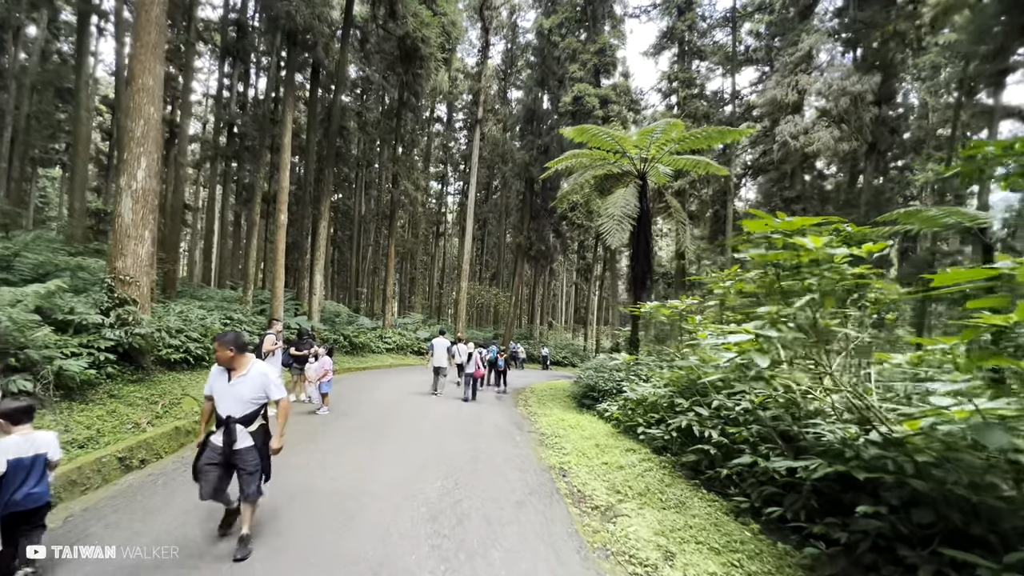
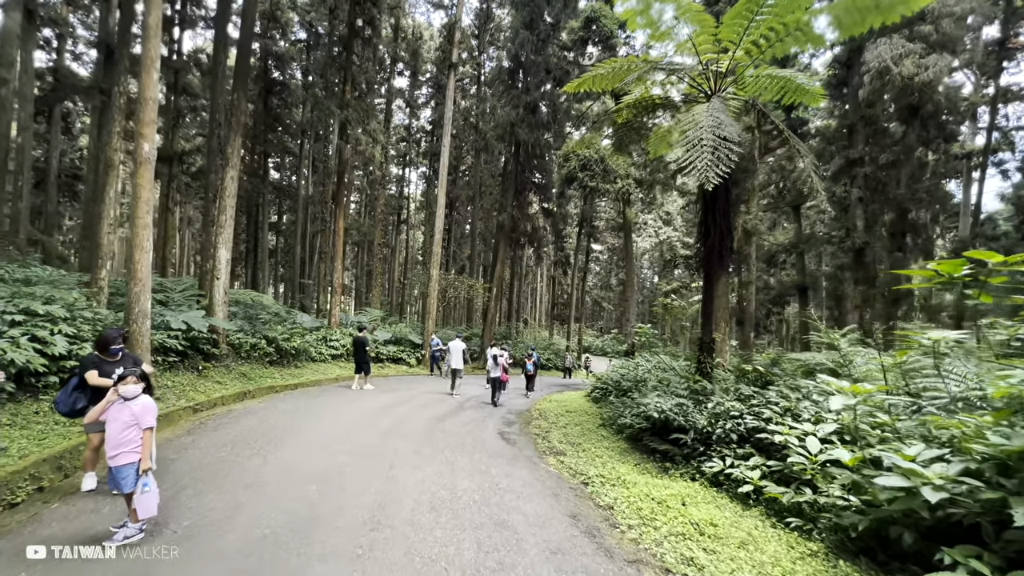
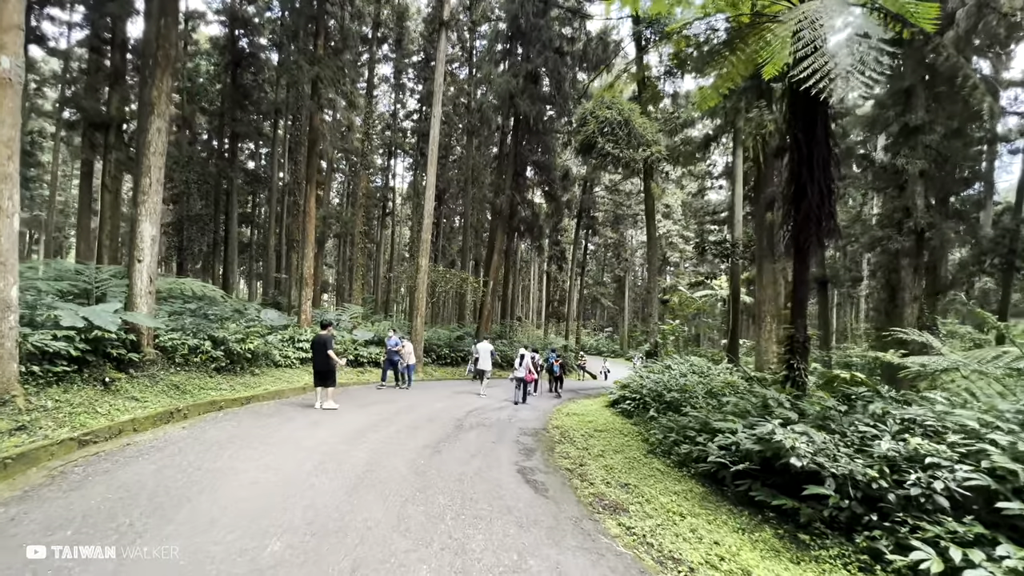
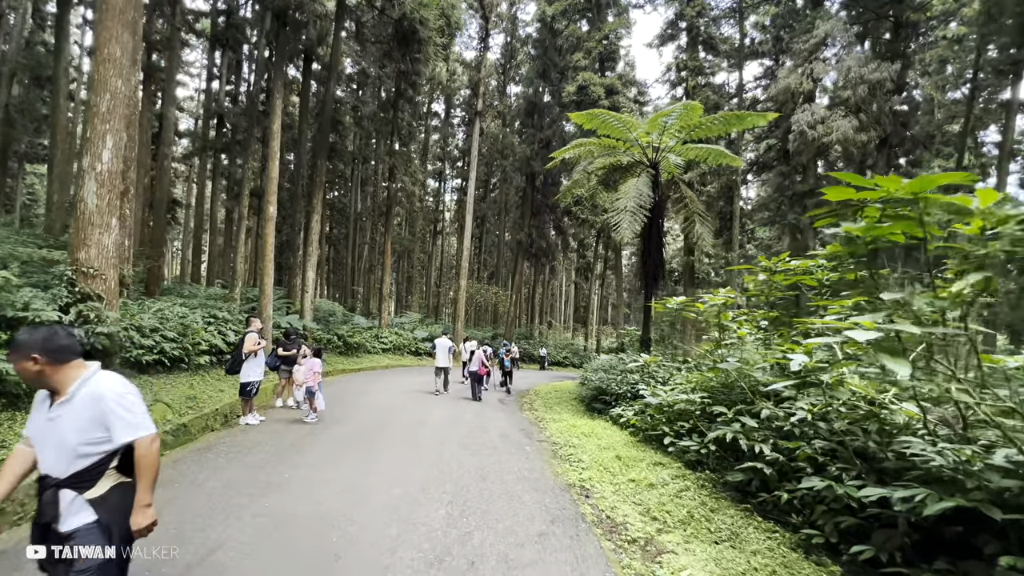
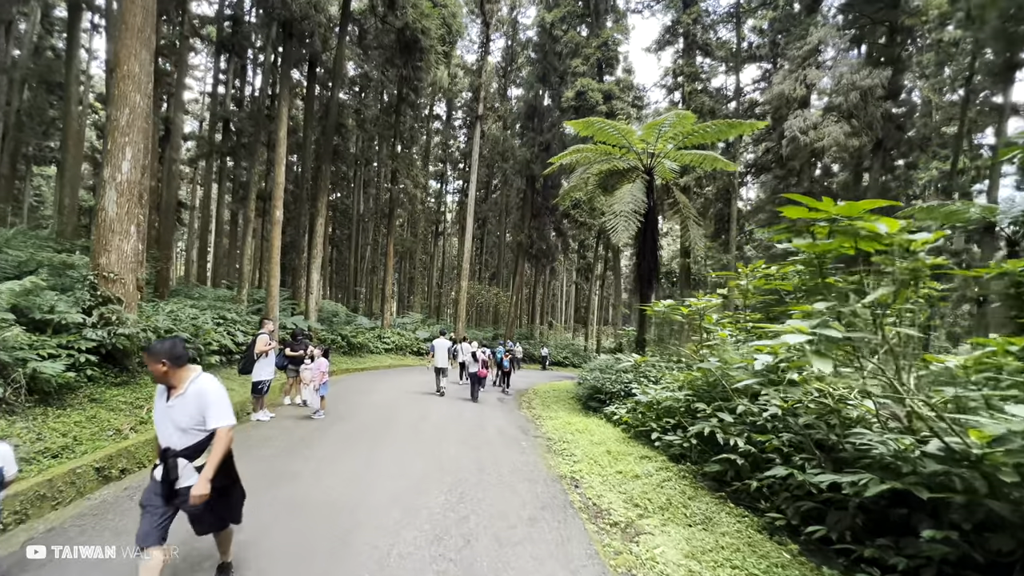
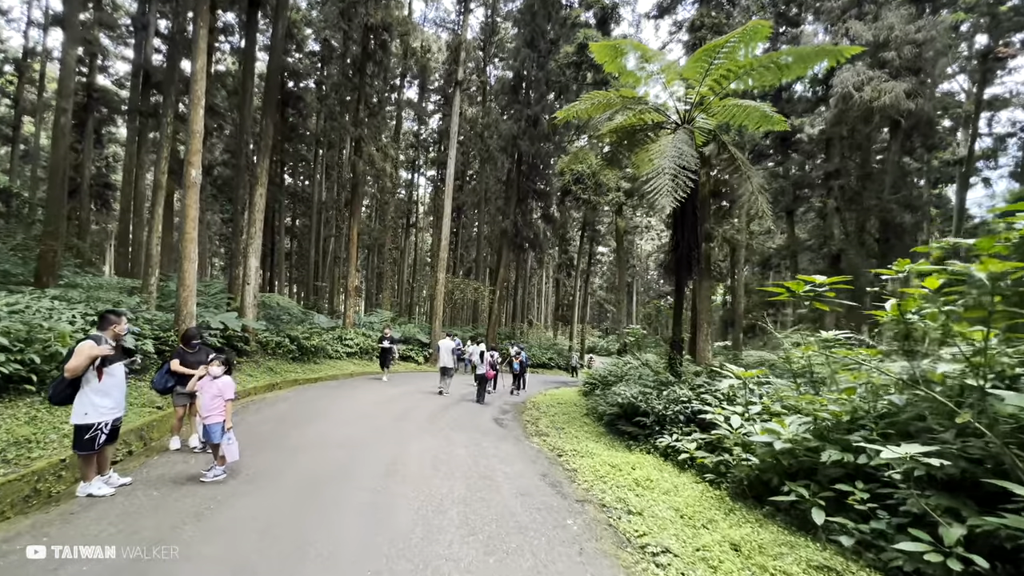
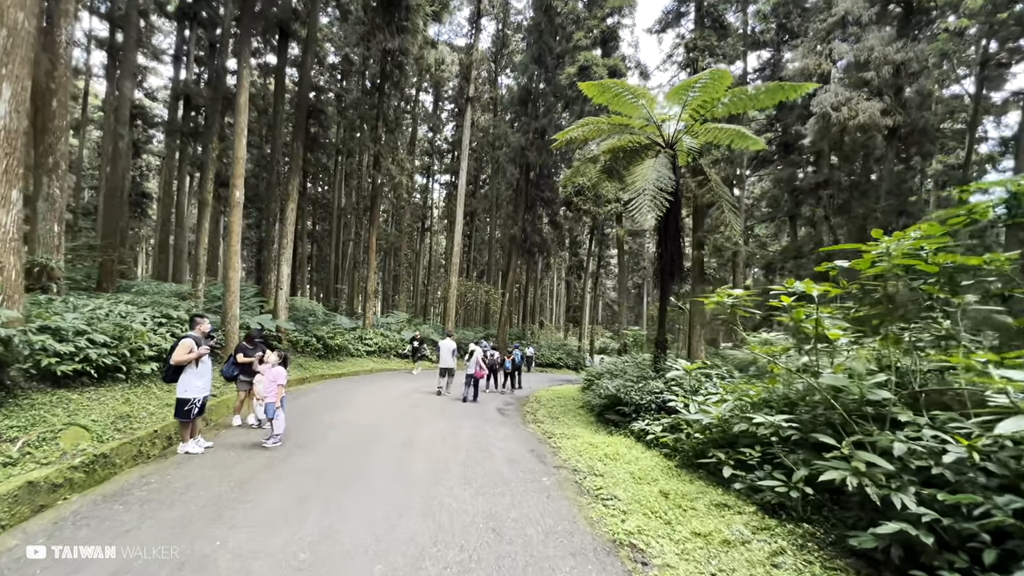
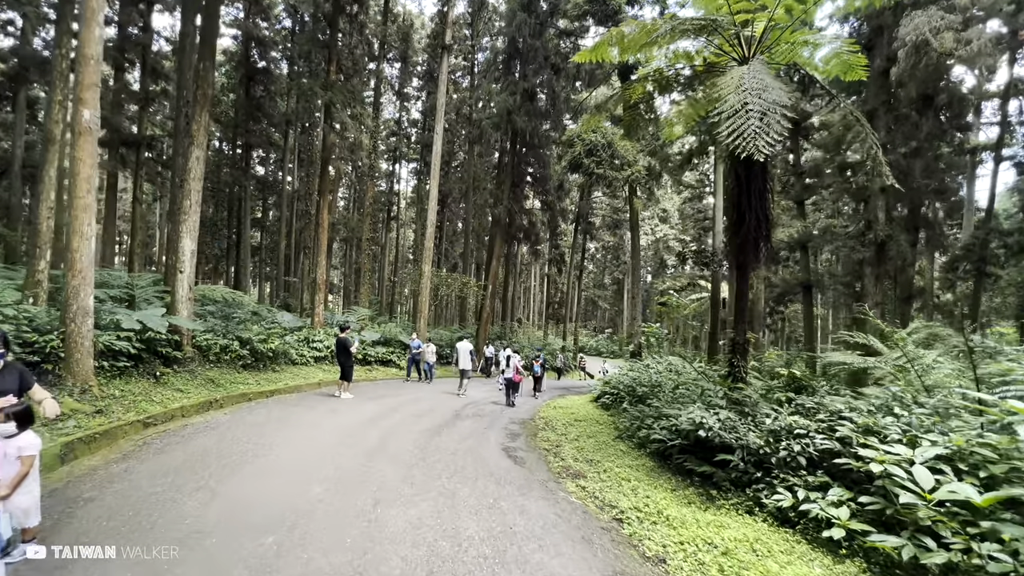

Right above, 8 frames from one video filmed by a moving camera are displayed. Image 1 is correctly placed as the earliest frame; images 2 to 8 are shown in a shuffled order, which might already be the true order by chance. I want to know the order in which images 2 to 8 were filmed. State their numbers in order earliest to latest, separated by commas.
5, 4, 7, 6, 2, 8, 3
